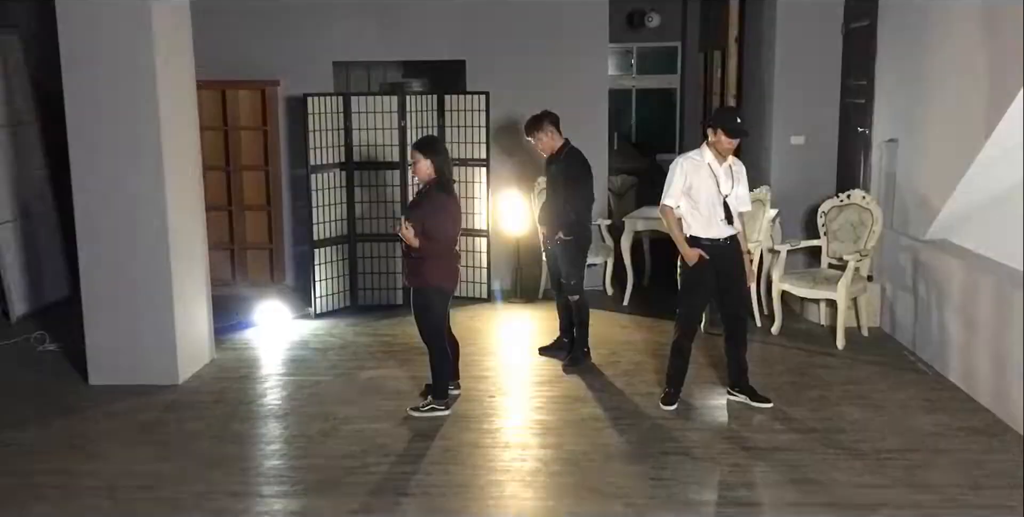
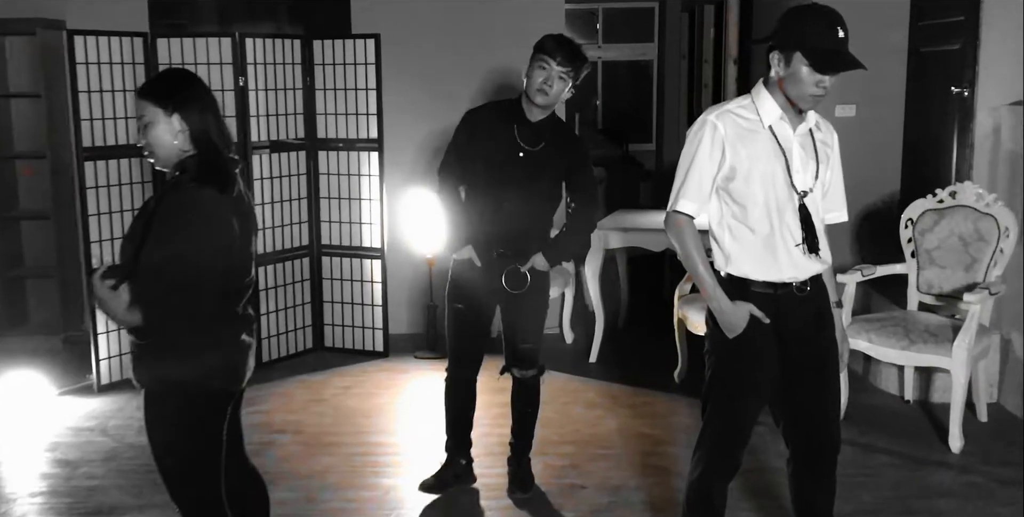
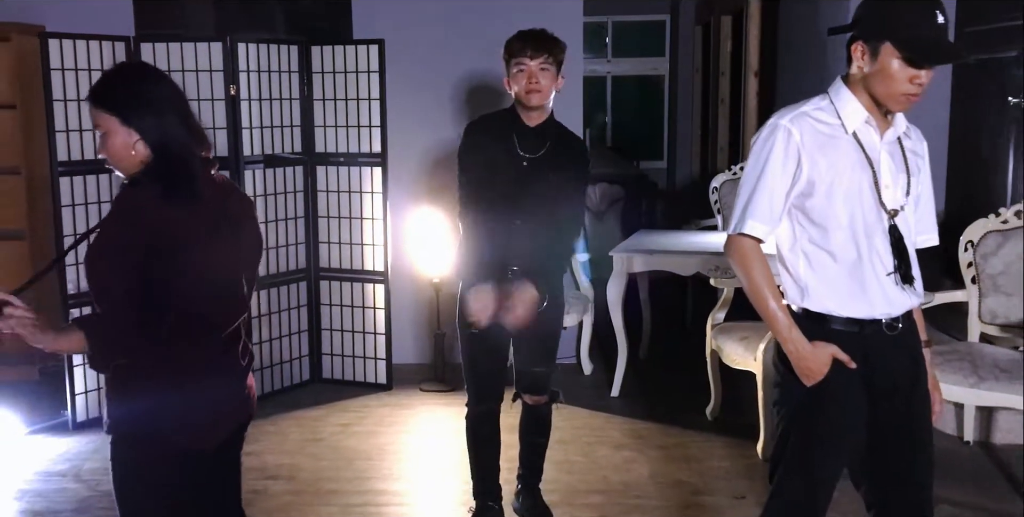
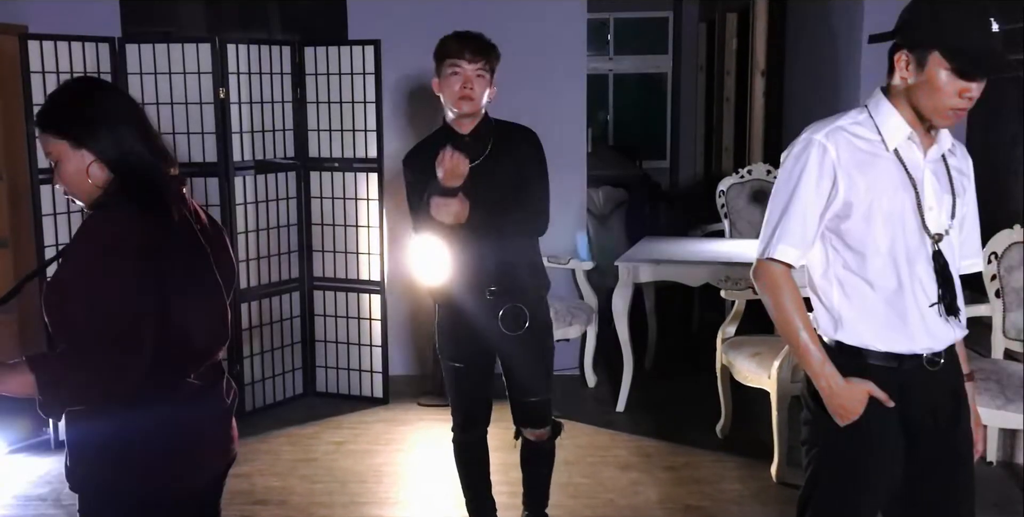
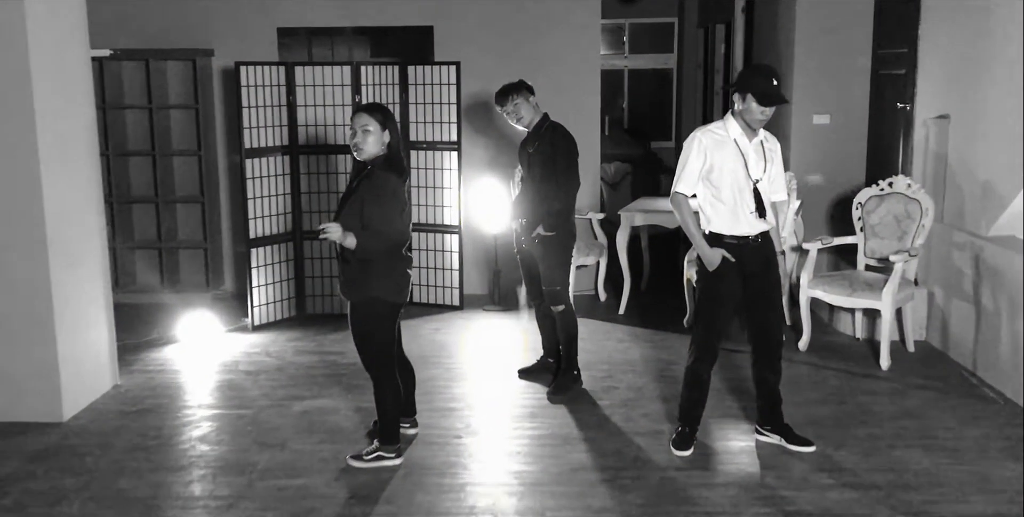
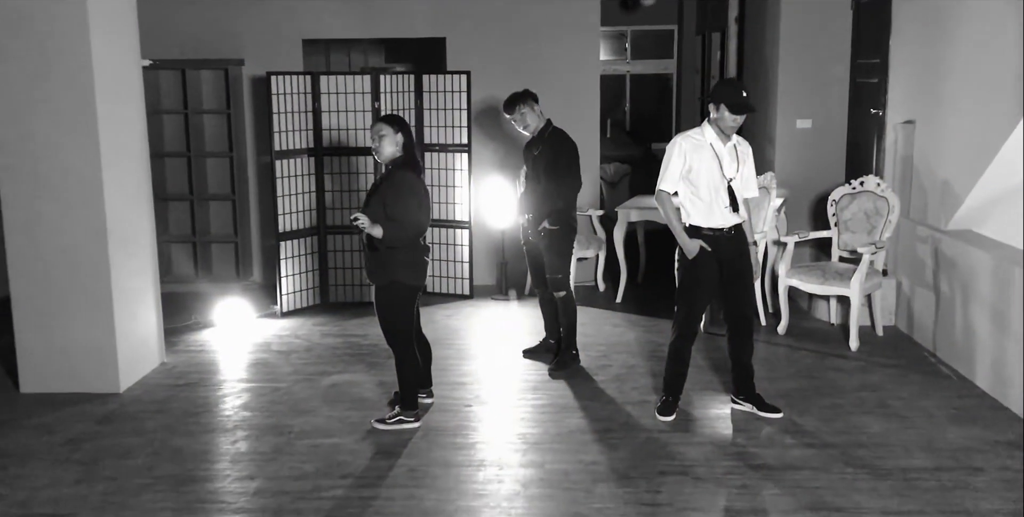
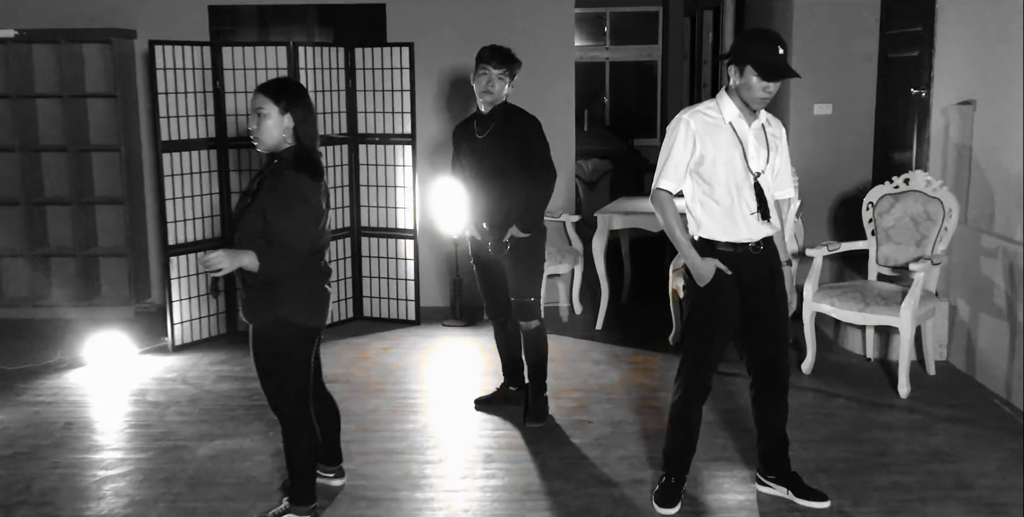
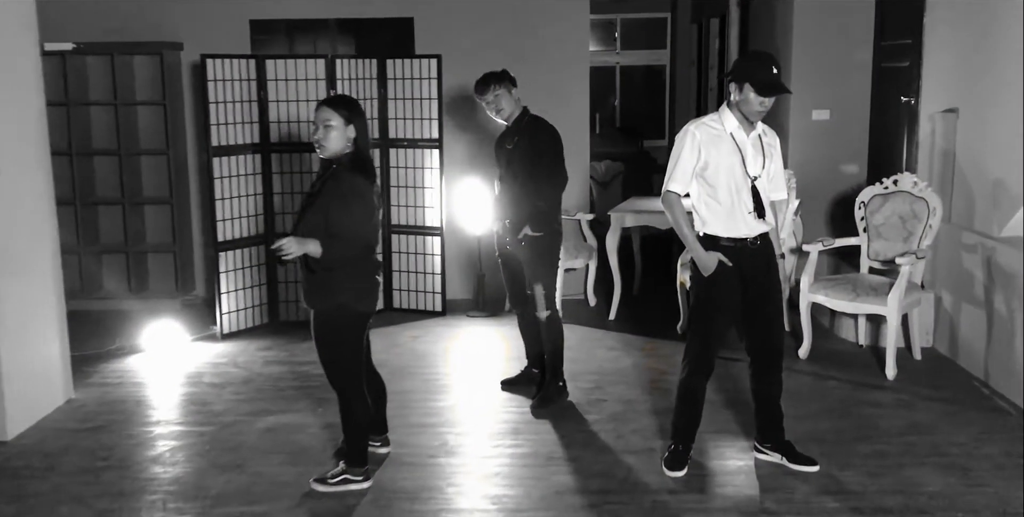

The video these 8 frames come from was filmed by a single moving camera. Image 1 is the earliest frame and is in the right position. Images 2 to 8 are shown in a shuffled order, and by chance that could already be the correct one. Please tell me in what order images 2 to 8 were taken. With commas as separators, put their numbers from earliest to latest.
6, 5, 8, 7, 2, 4, 3
